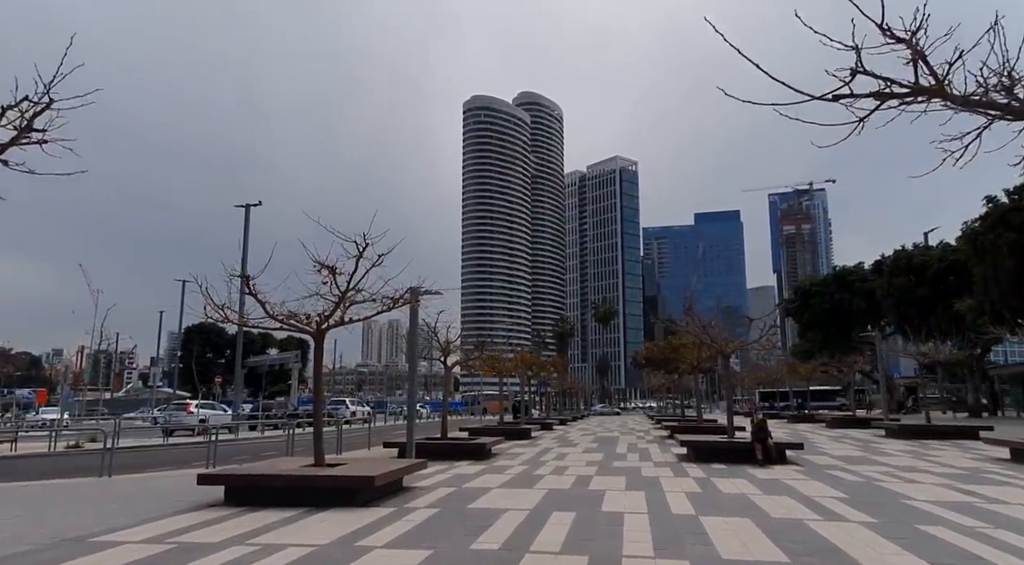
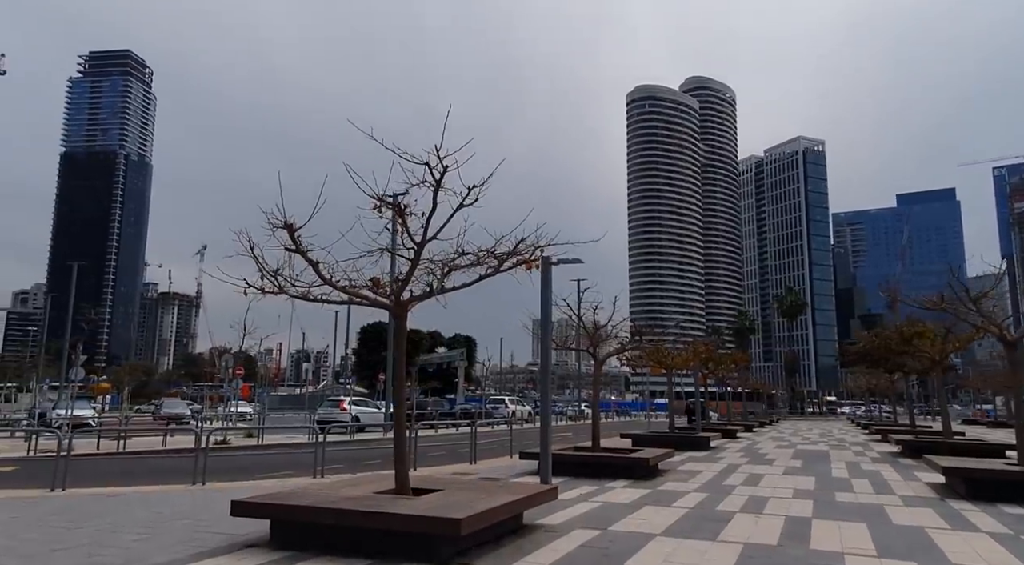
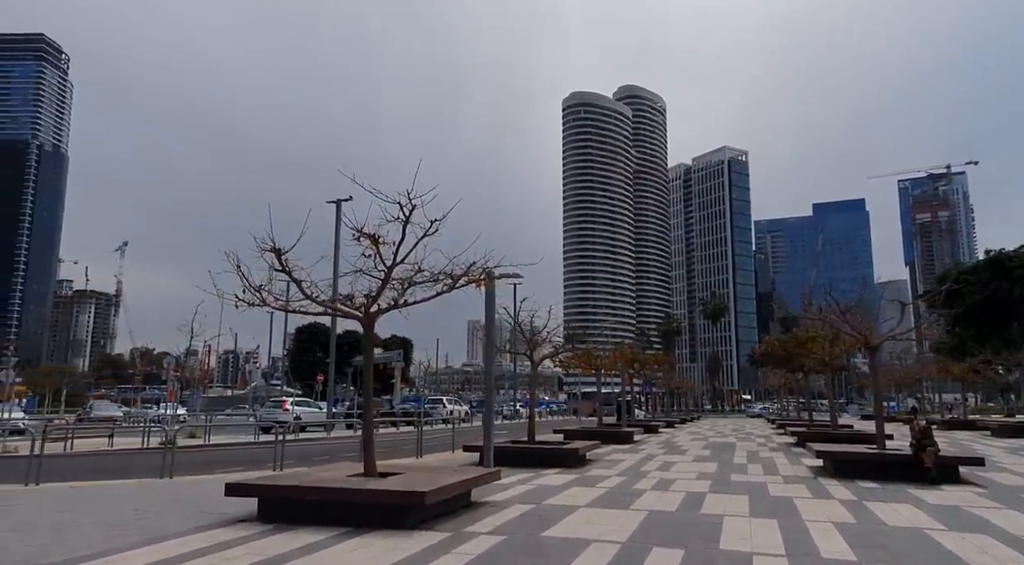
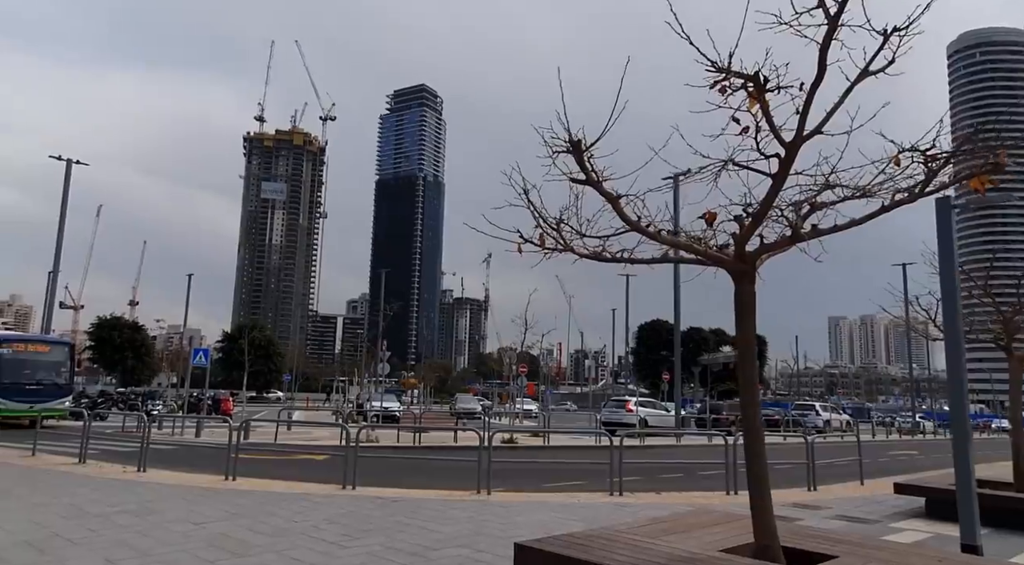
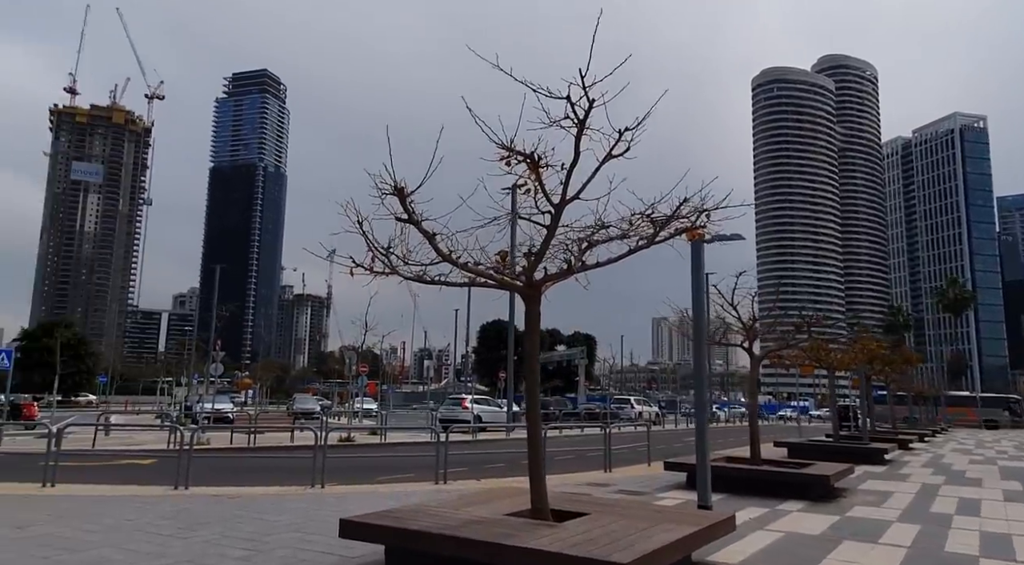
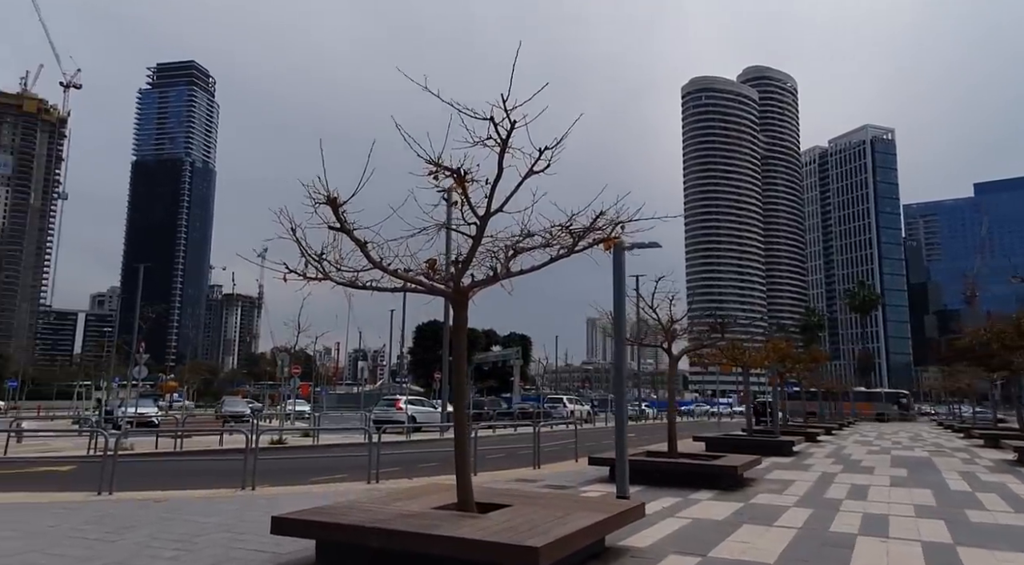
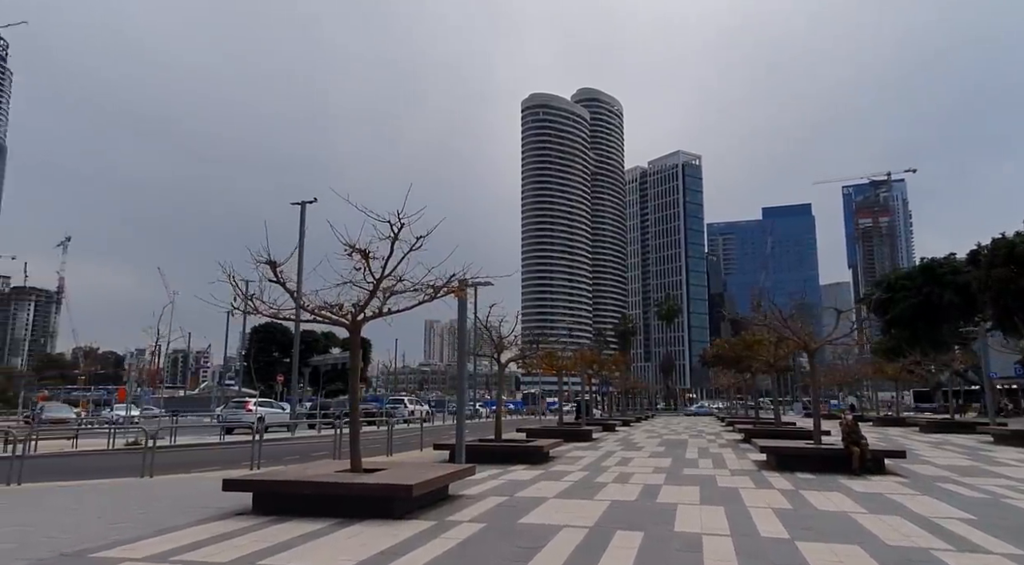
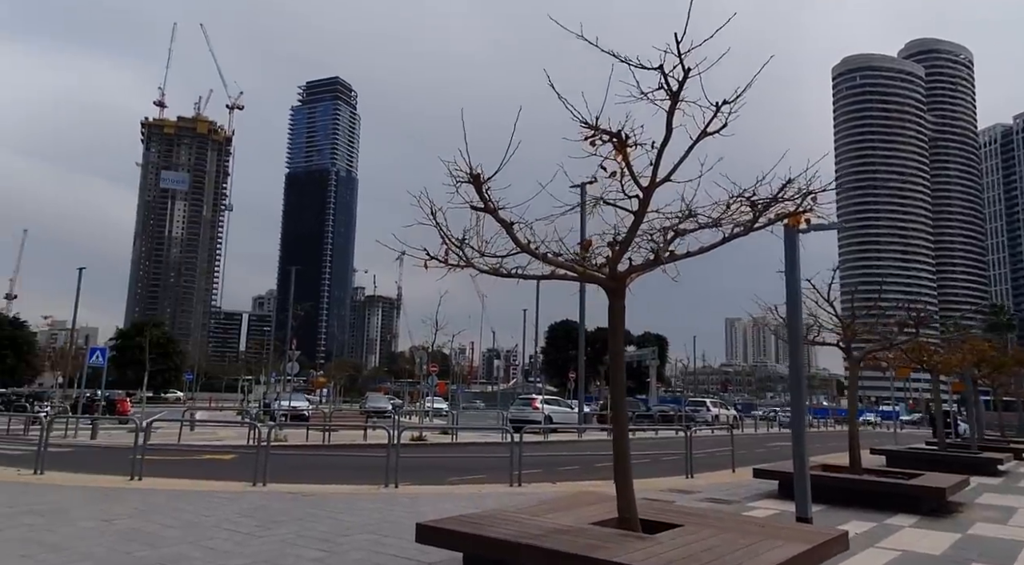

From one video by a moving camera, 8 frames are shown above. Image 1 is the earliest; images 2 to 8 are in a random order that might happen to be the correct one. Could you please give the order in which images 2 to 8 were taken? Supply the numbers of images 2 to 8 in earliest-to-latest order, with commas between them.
7, 3, 2, 6, 5, 8, 4
